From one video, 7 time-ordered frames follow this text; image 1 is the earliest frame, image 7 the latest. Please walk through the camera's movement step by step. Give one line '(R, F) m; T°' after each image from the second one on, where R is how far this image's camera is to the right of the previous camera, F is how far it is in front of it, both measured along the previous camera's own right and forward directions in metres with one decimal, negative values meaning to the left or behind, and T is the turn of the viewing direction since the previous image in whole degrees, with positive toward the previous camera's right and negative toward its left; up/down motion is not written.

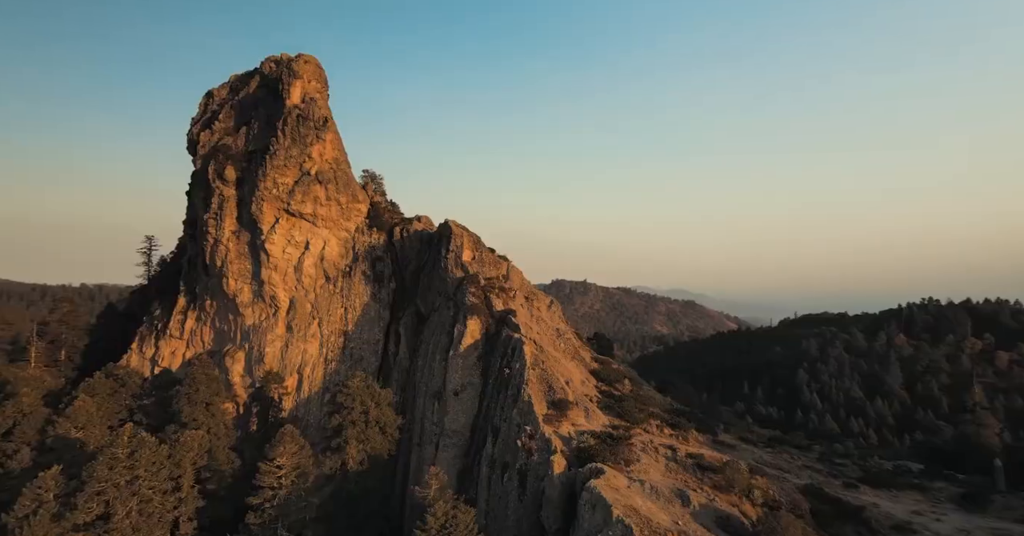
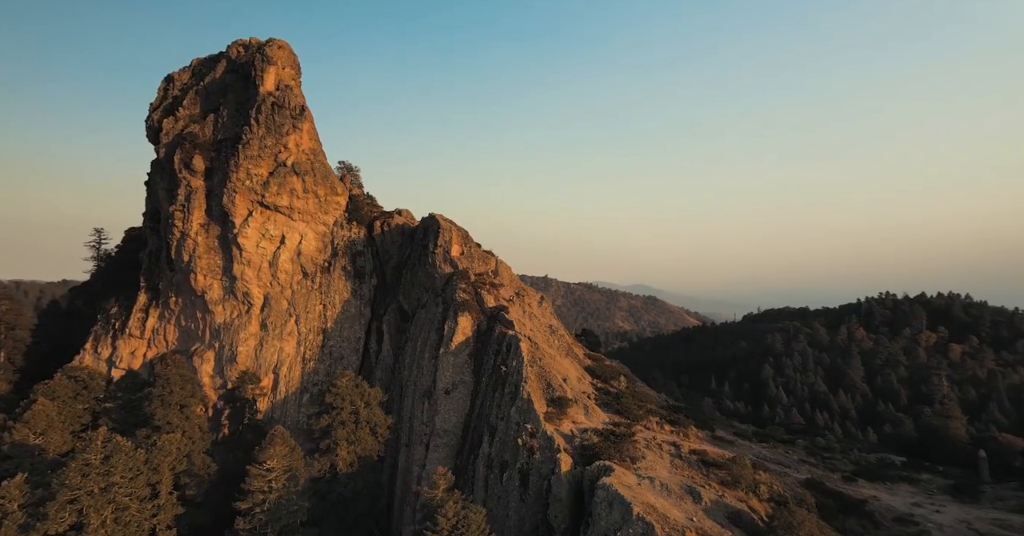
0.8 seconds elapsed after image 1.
(-2.0, +0.9) m; +4°
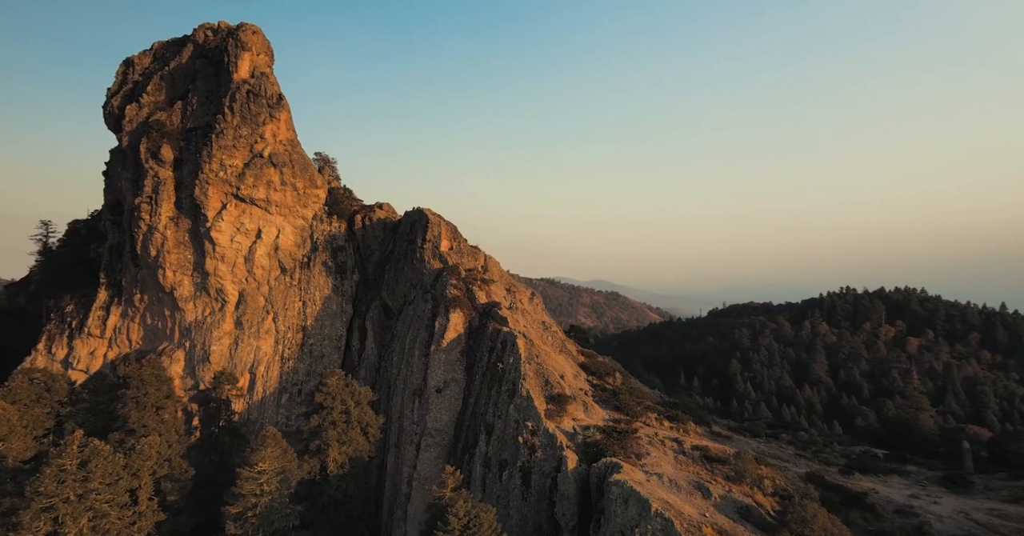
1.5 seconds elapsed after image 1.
(-1.9, +0.7) m; +4°
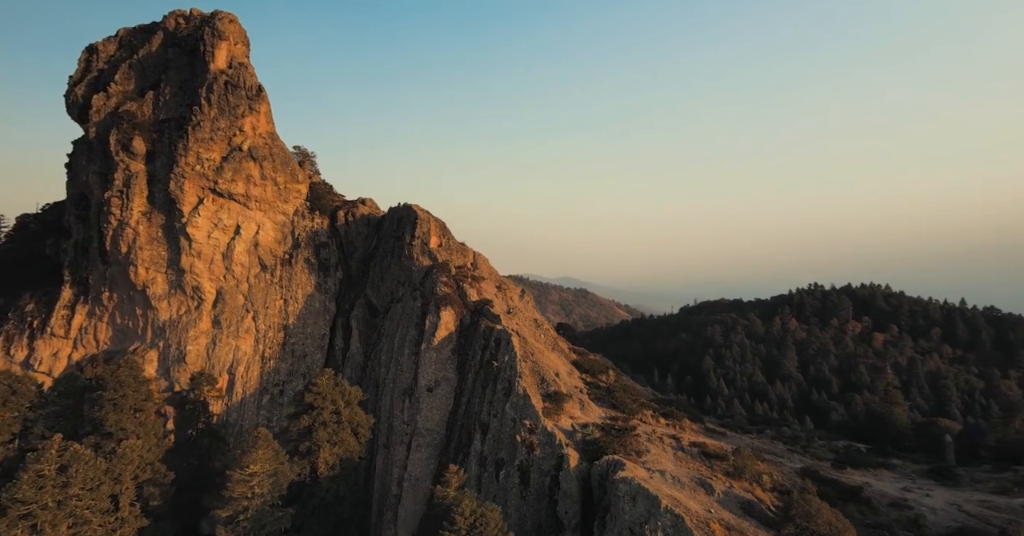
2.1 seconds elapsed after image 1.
(-1.4, +0.4) m; +3°
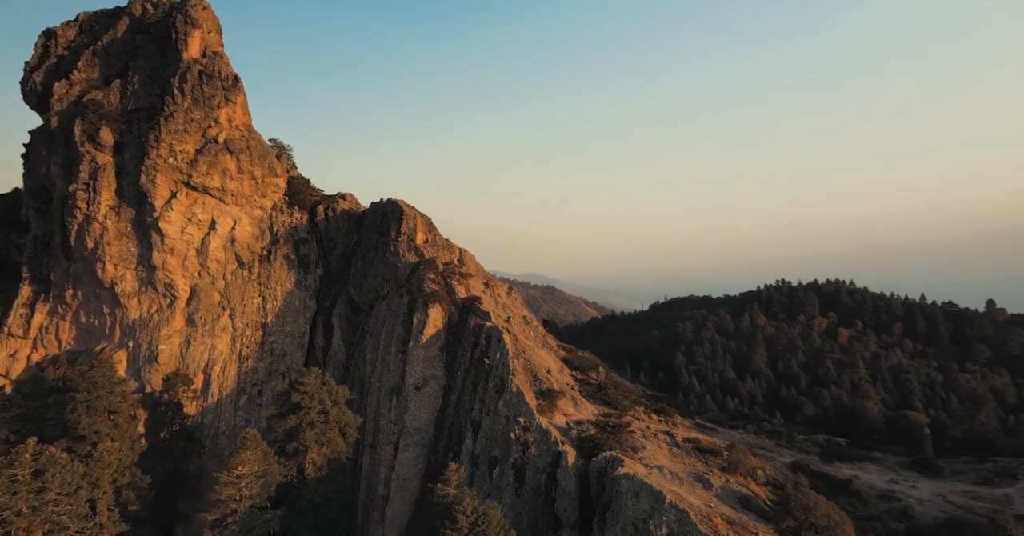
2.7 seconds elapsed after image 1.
(-1.3, +0.4) m; +3°
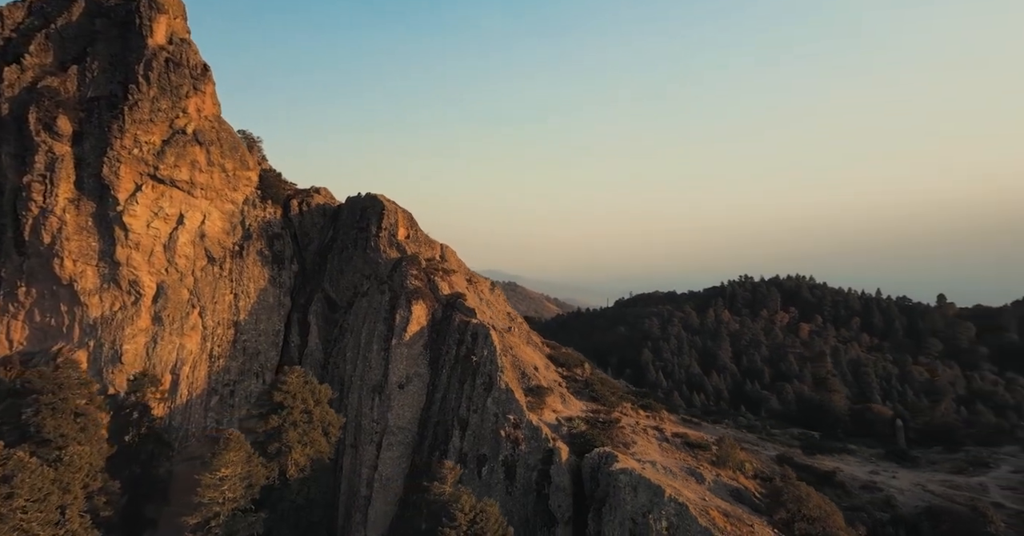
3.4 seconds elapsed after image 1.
(-1.3, +0.4) m; +4°
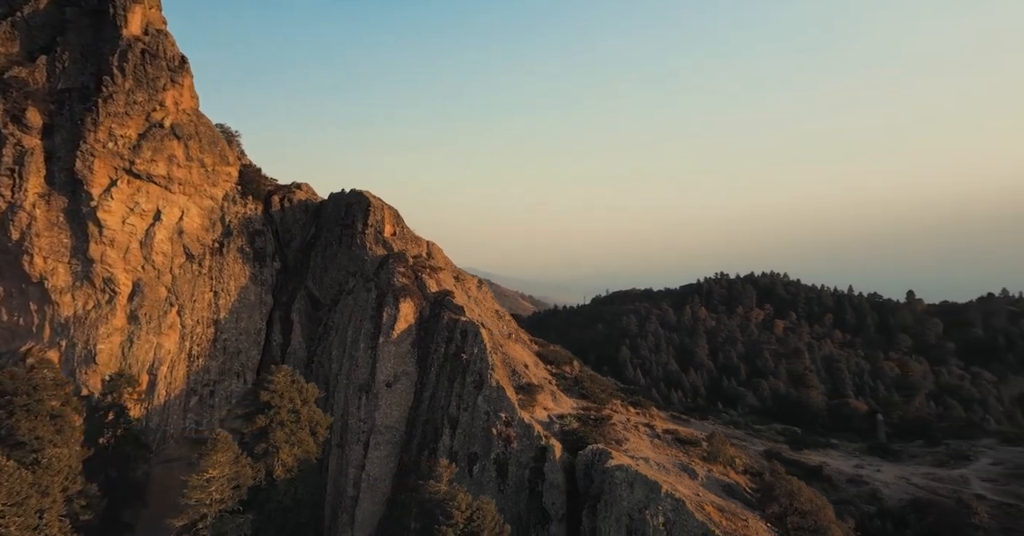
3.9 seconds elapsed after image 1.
(-0.8, +0.2) m; +2°
